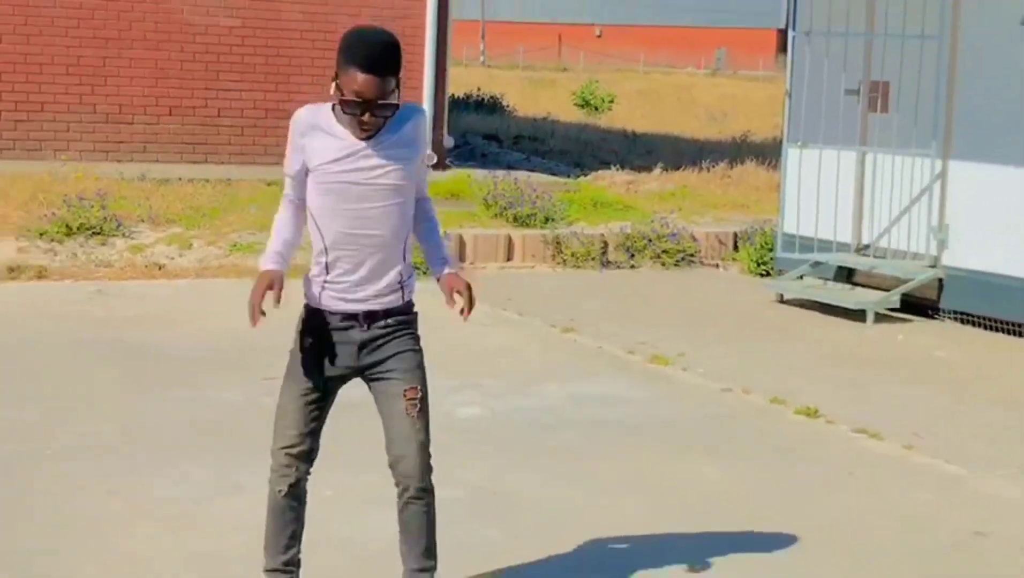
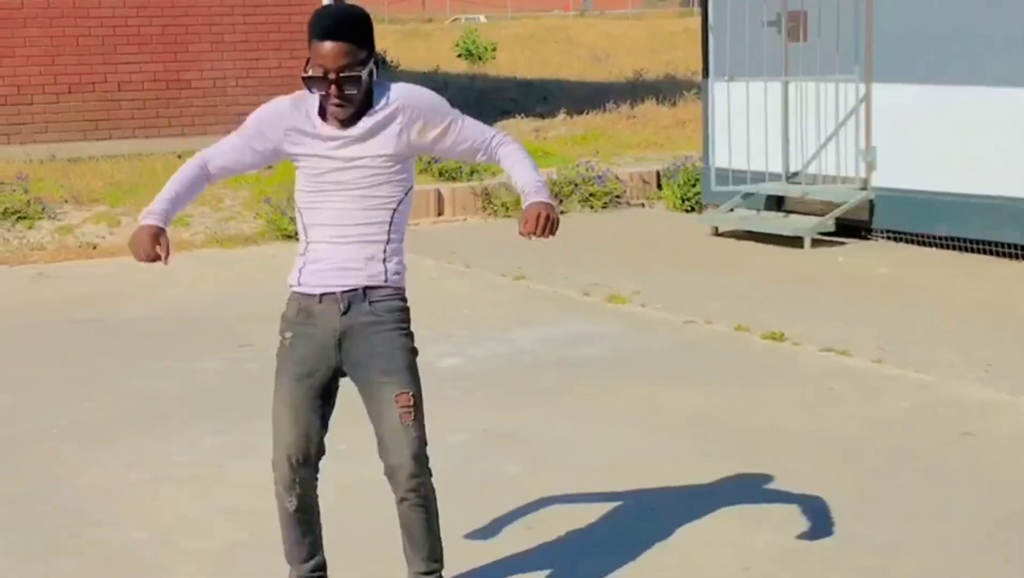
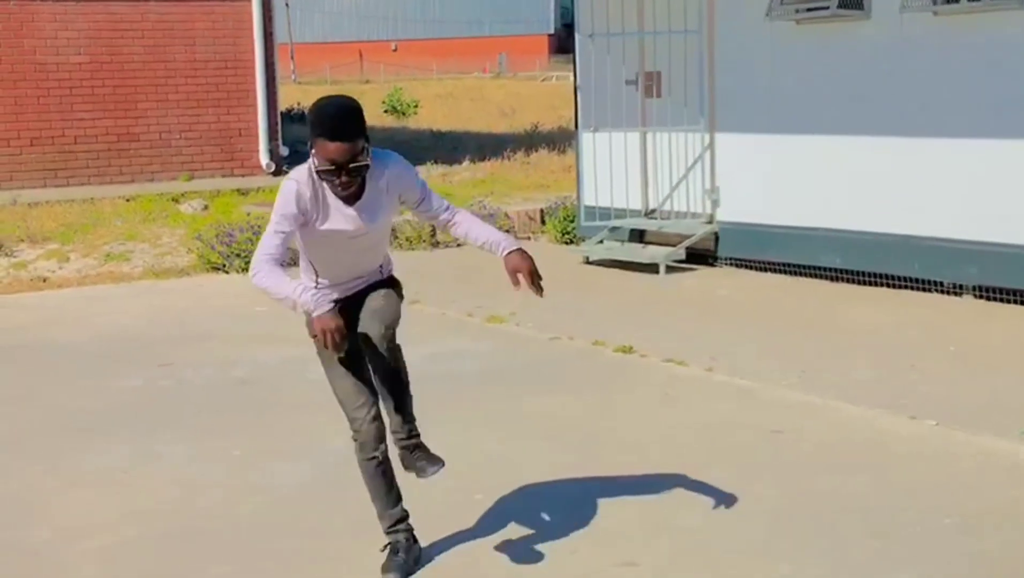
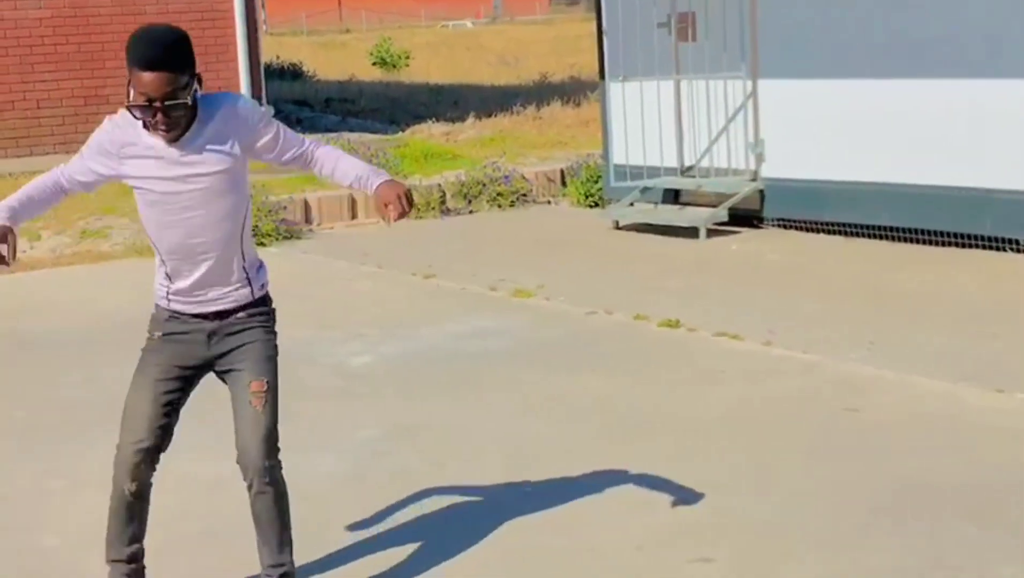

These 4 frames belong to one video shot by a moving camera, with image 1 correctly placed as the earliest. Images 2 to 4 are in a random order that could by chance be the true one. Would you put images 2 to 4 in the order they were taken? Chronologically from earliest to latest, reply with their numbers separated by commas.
3, 4, 2
